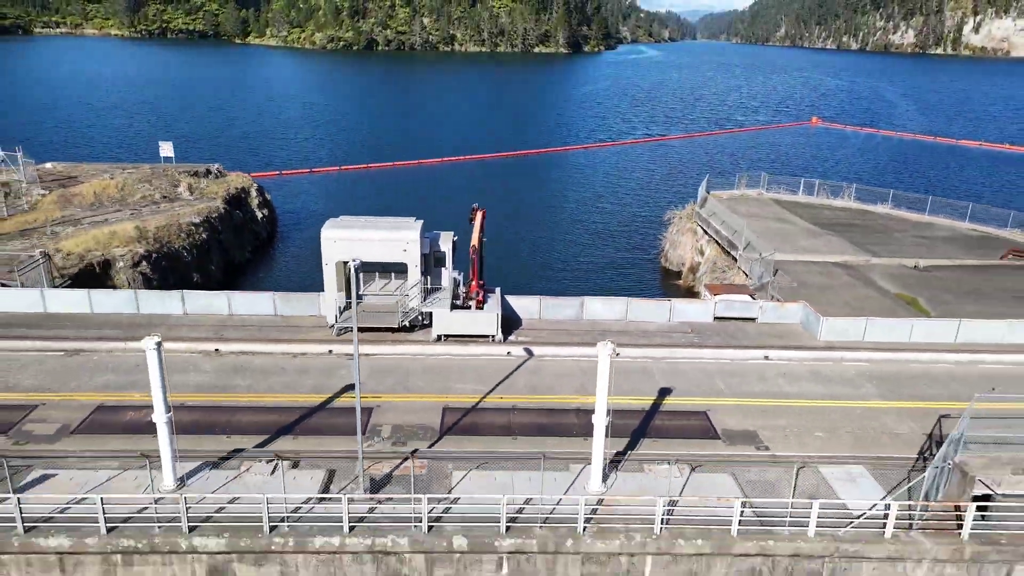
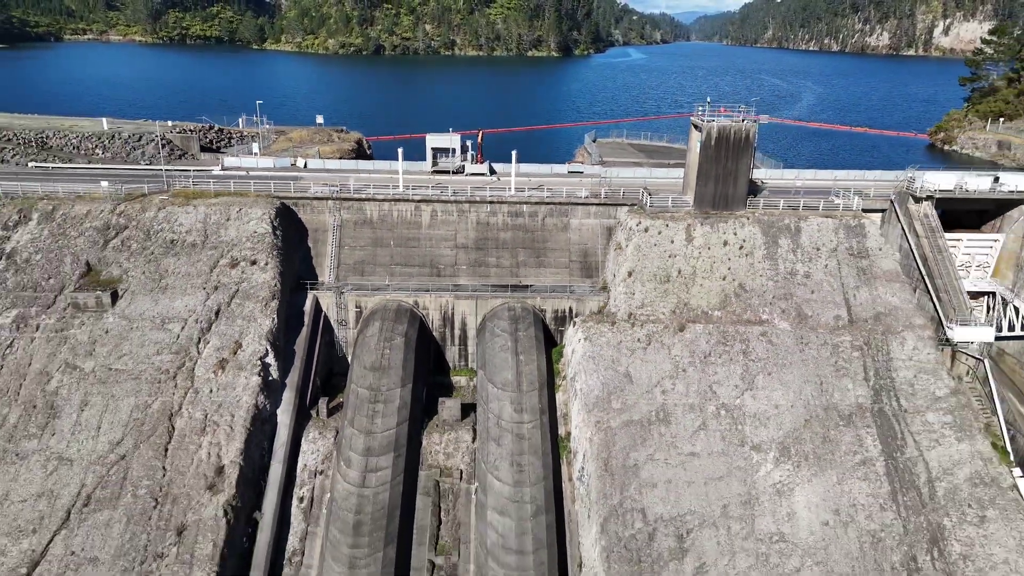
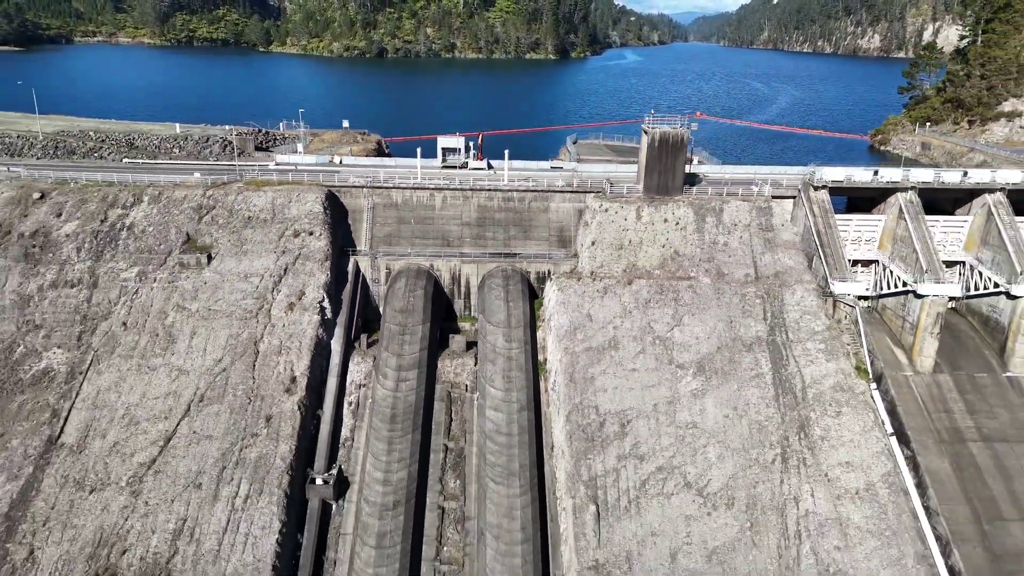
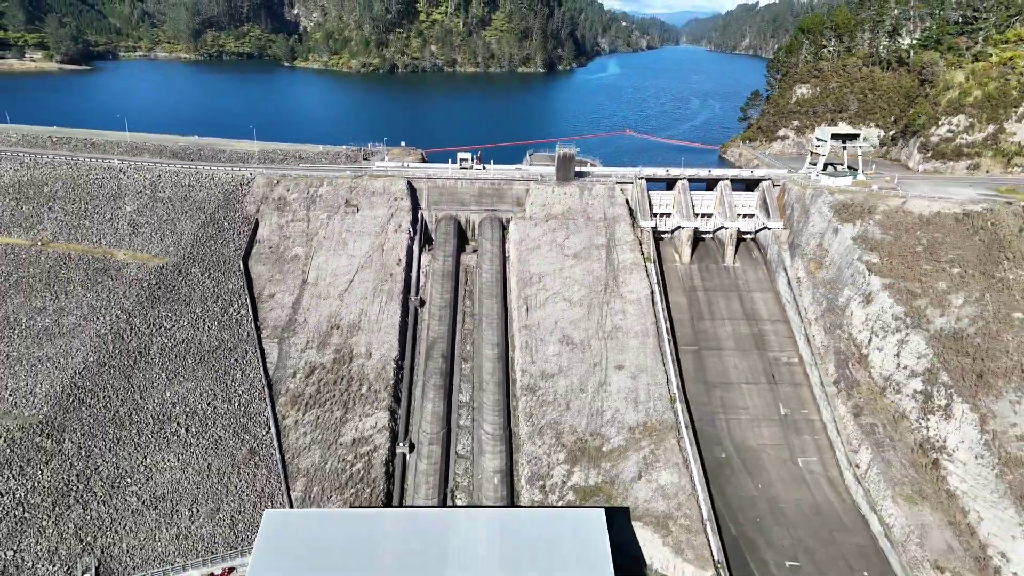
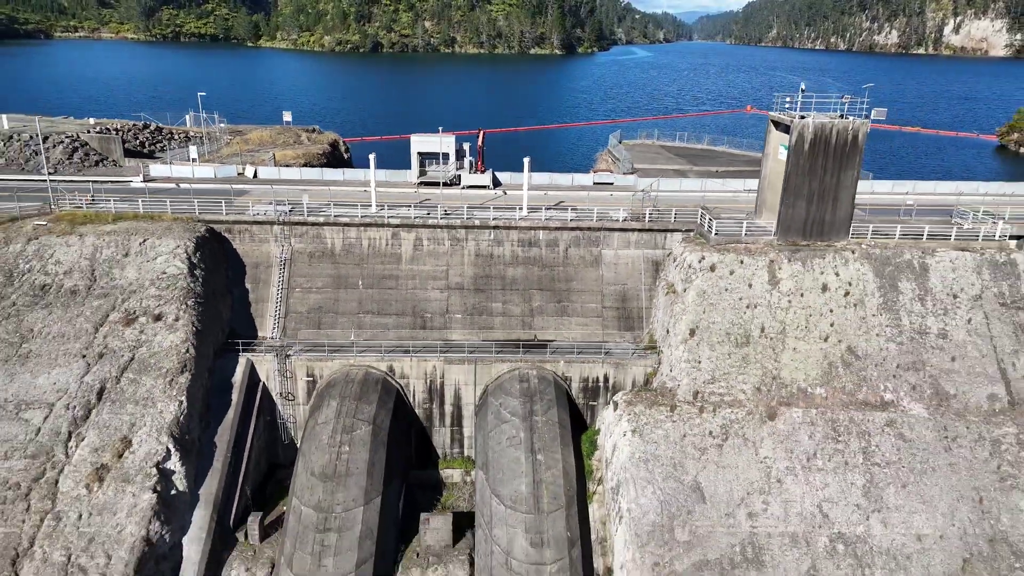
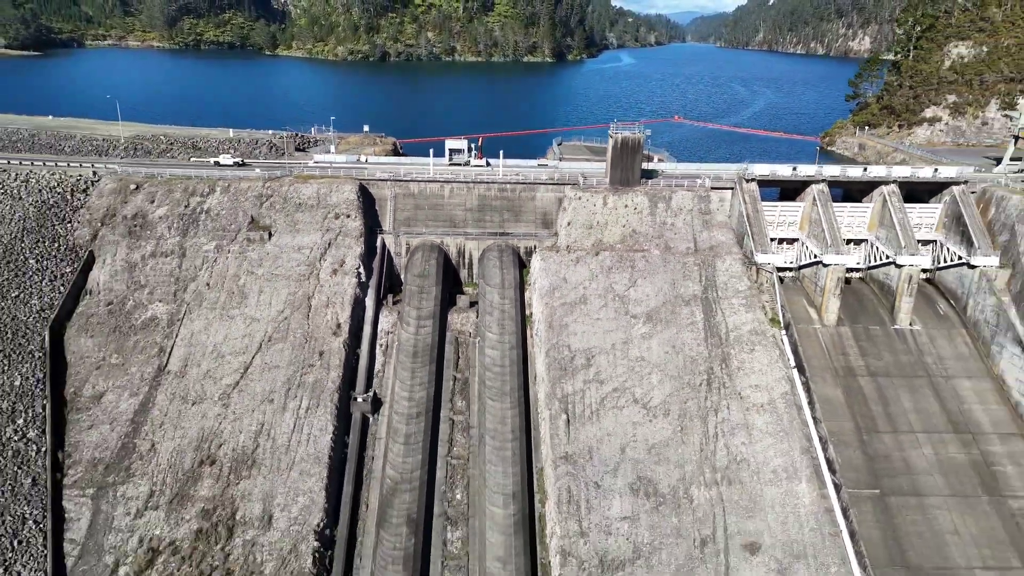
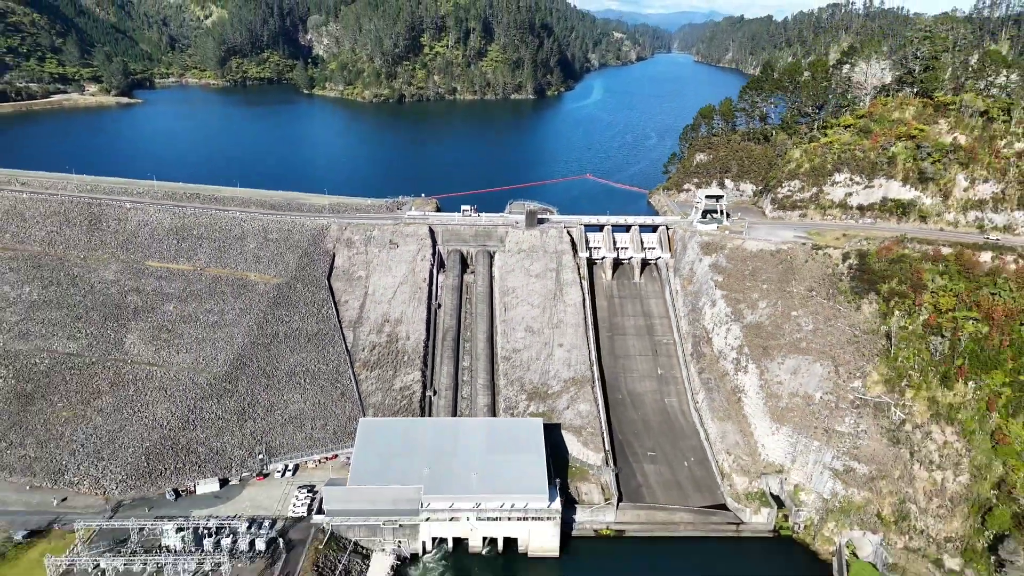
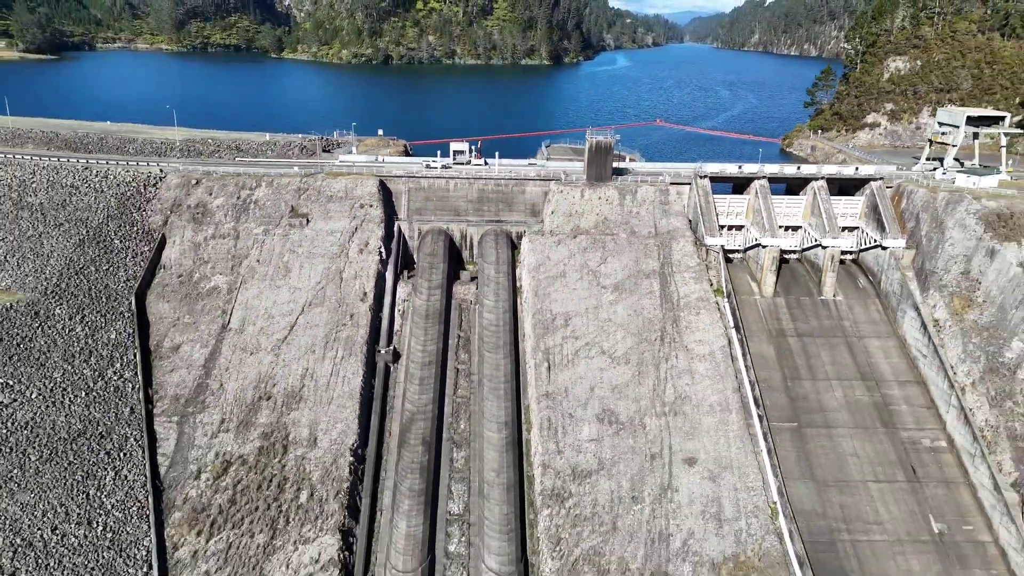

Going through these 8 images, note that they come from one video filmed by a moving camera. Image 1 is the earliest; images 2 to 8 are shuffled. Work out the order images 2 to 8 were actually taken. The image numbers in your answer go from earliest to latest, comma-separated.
5, 2, 3, 6, 8, 4, 7
